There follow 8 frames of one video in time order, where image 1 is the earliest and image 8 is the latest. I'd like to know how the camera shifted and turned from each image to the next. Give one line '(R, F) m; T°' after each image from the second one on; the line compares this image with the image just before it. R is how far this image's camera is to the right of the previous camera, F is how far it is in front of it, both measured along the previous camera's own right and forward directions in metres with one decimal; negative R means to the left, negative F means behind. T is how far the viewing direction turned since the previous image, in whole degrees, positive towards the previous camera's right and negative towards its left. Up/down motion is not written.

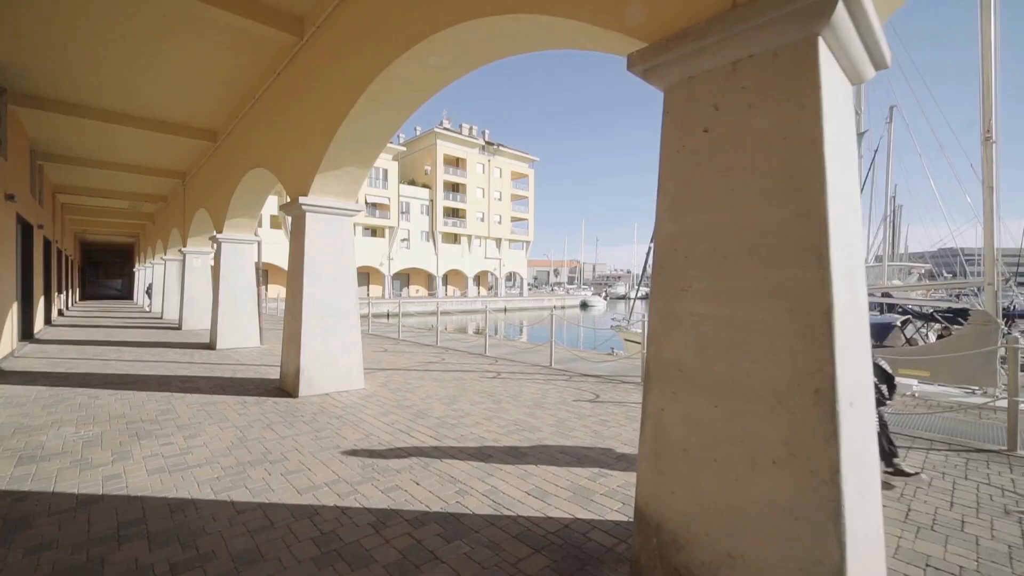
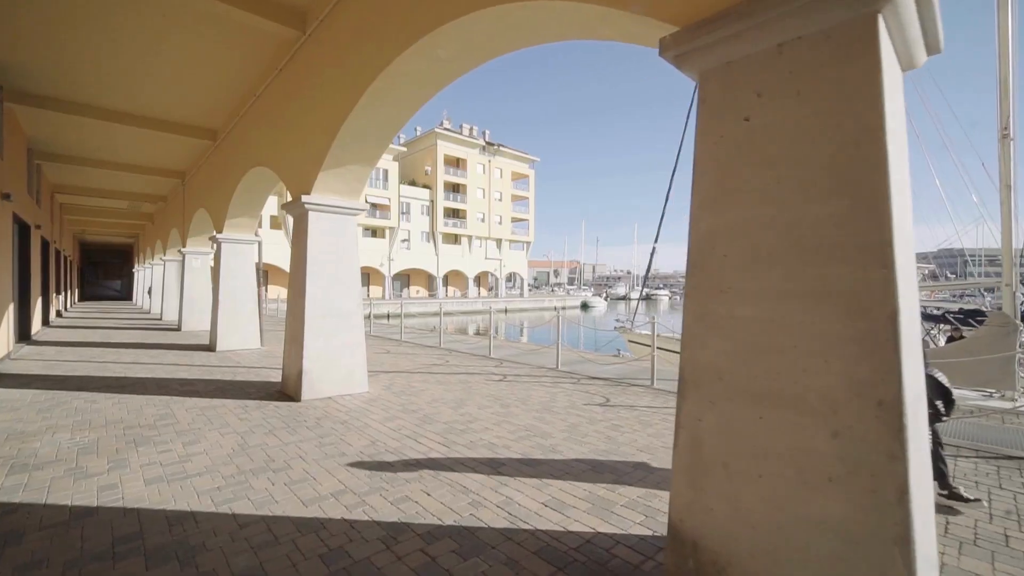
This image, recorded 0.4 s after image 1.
(-0.1, +0.1) m; 0°
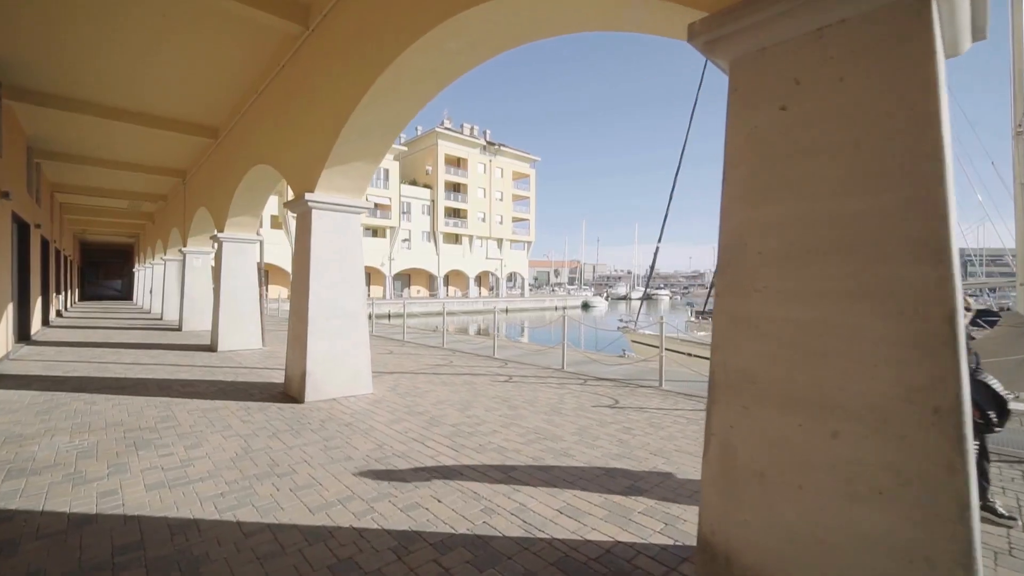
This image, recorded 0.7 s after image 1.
(-0.1, +0.1) m; 0°
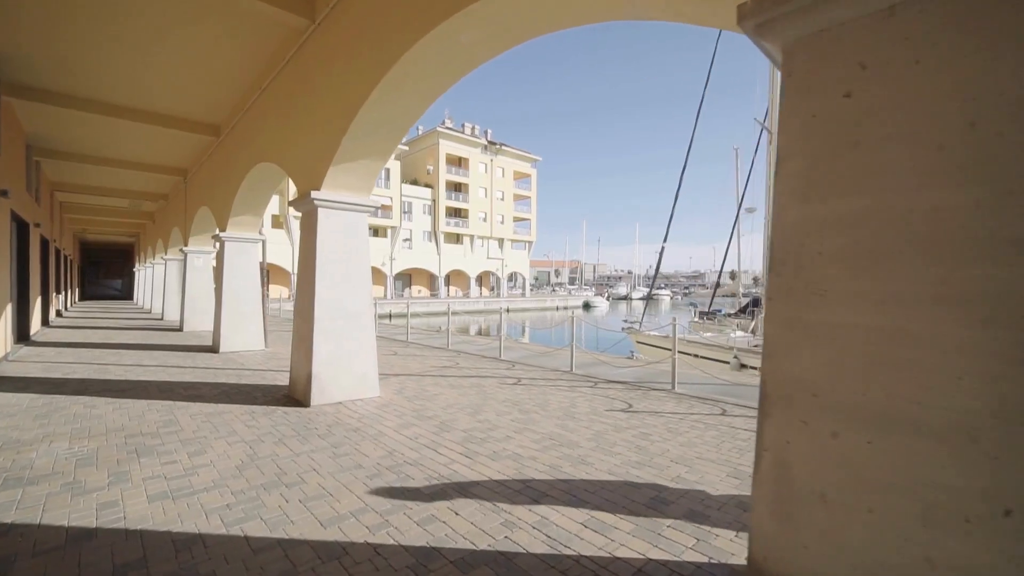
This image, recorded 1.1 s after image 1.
(-0.1, +0.1) m; 0°
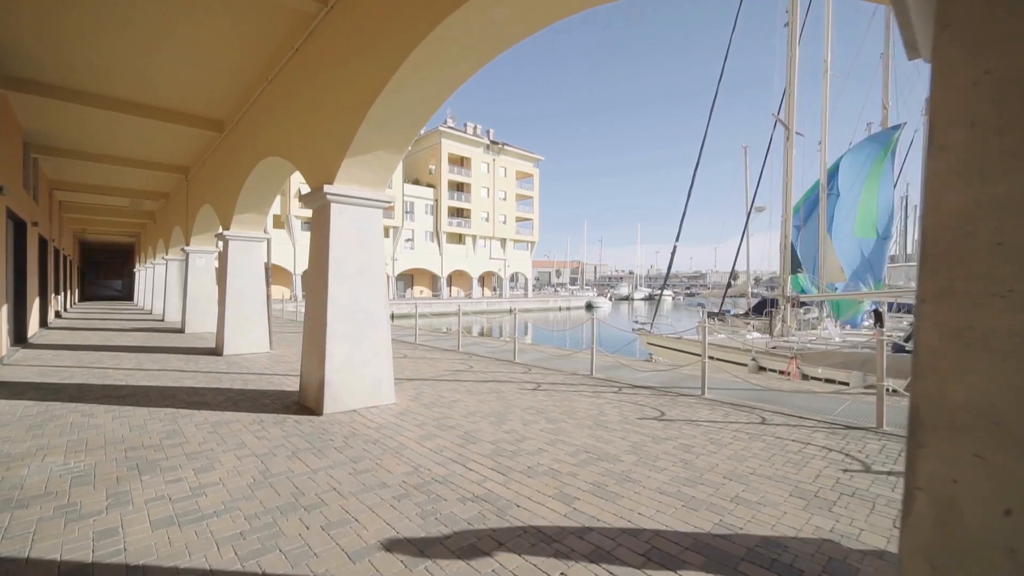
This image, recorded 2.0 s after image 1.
(-0.2, +0.3) m; 0°
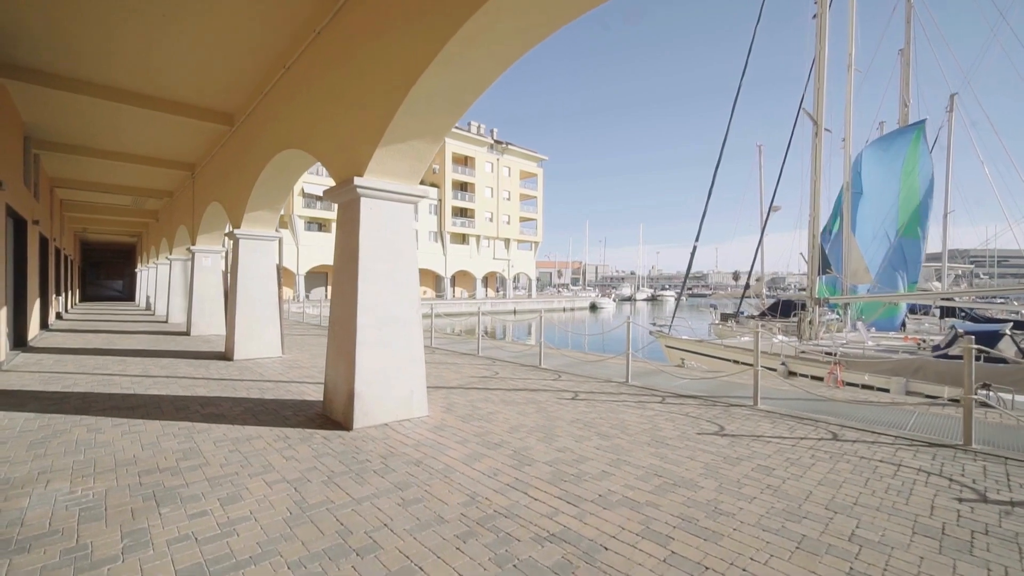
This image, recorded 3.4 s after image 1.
(-0.4, +0.4) m; 0°
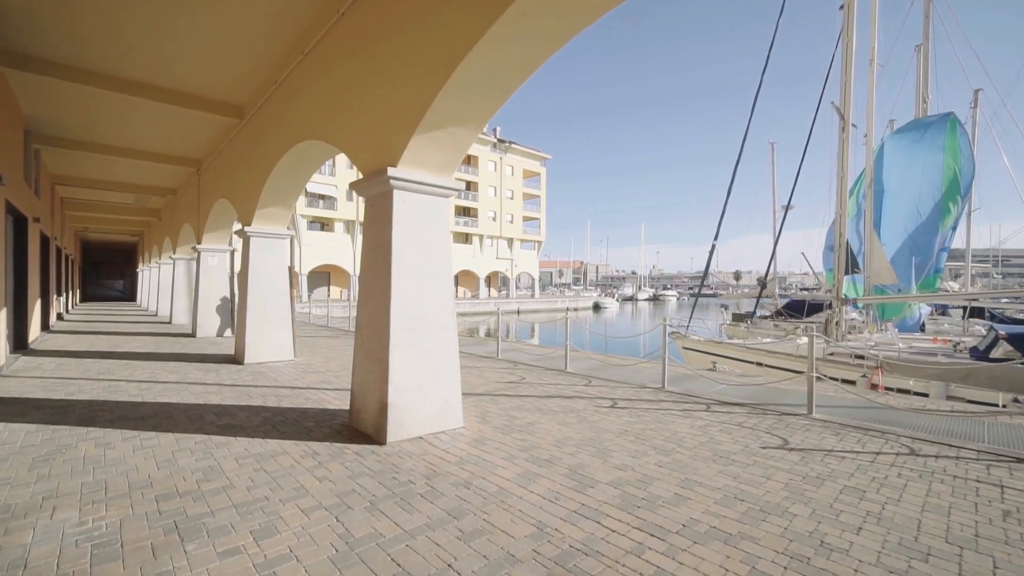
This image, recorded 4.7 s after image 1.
(-0.4, +0.3) m; 0°
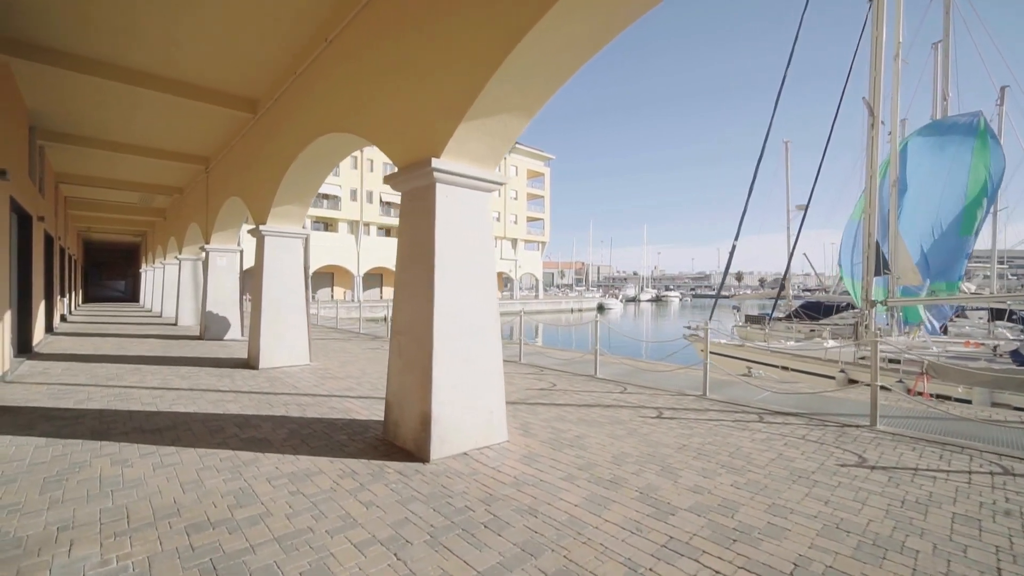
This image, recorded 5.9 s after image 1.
(-0.4, +0.3) m; 0°
